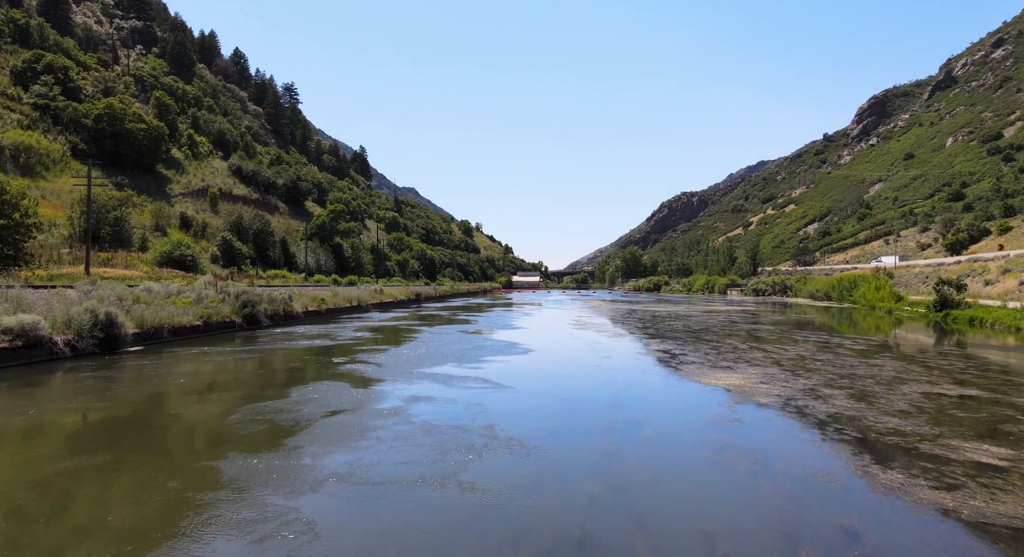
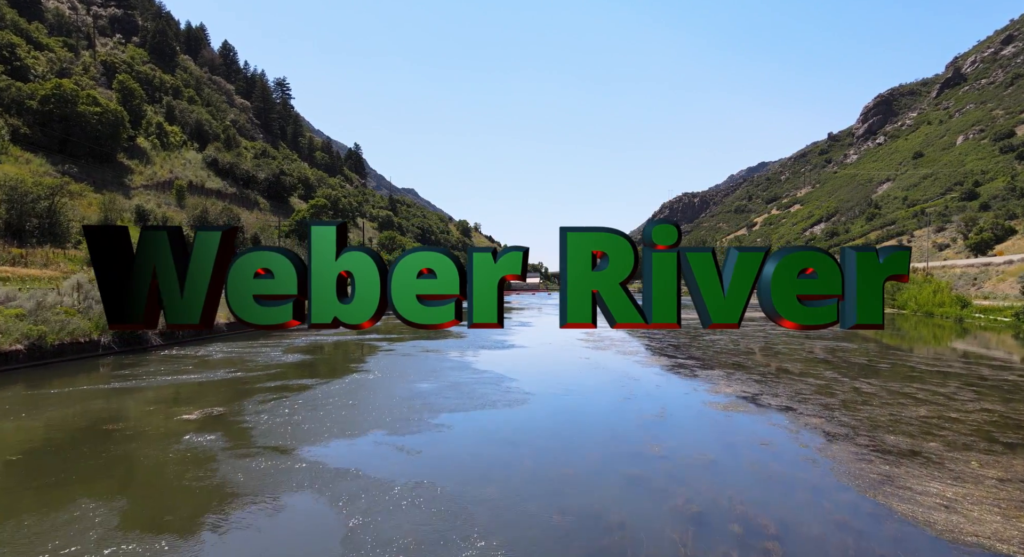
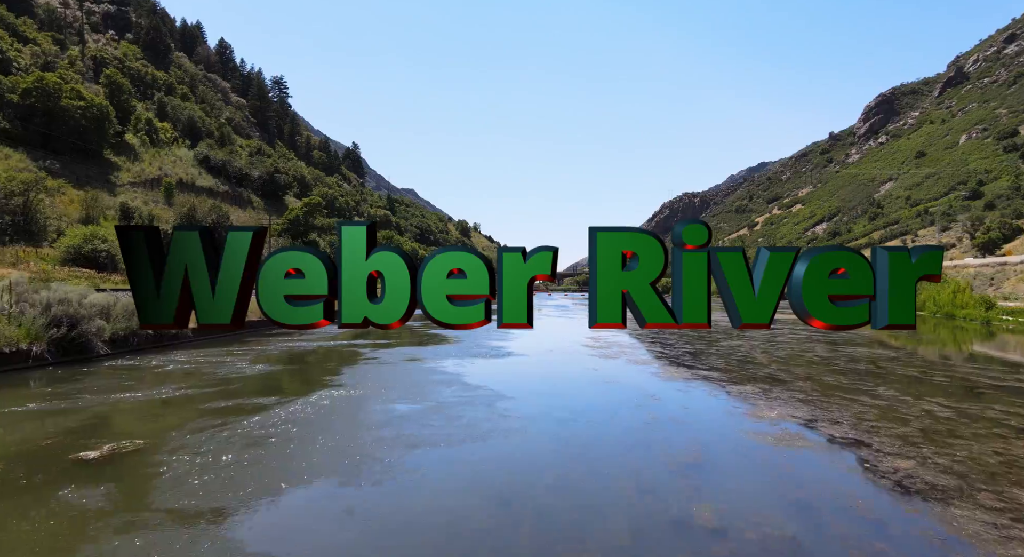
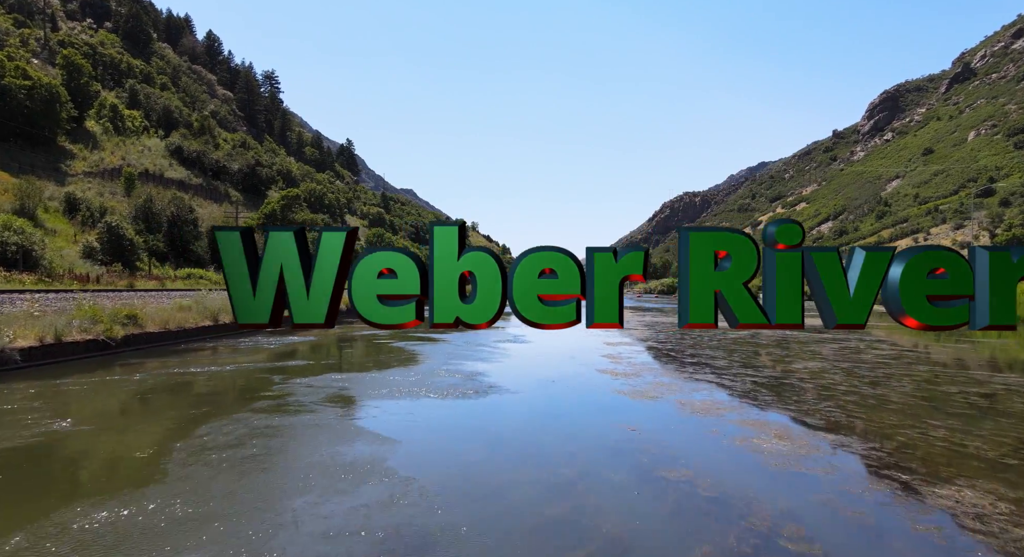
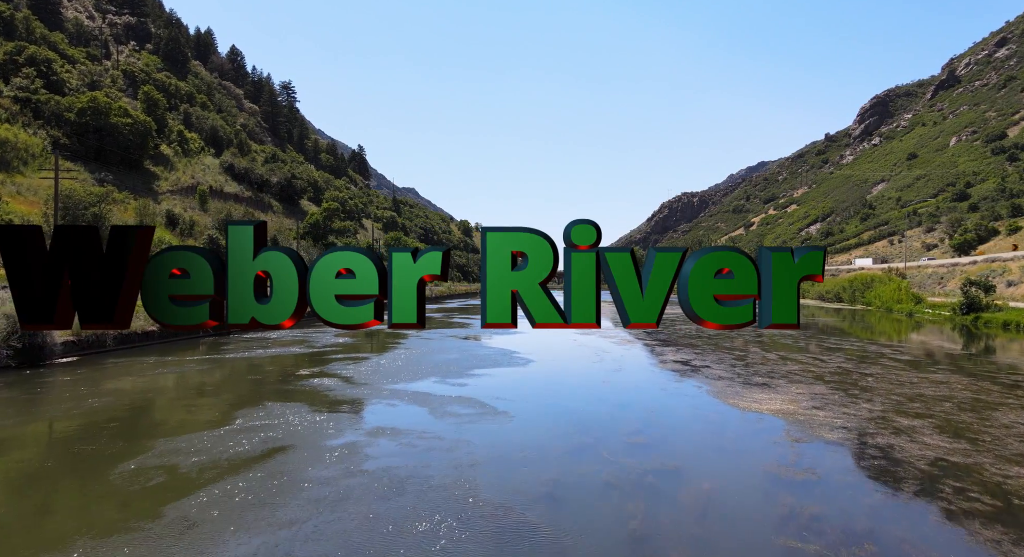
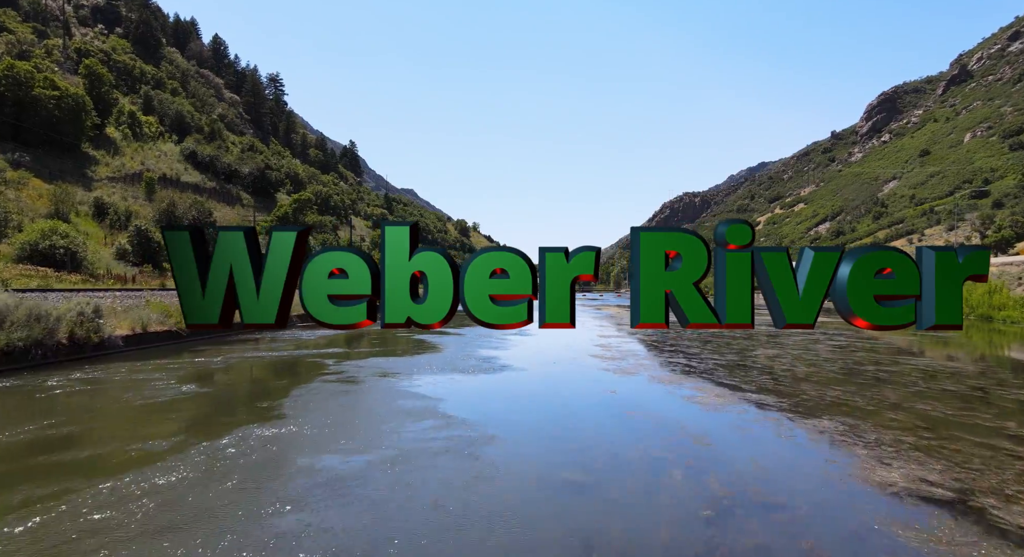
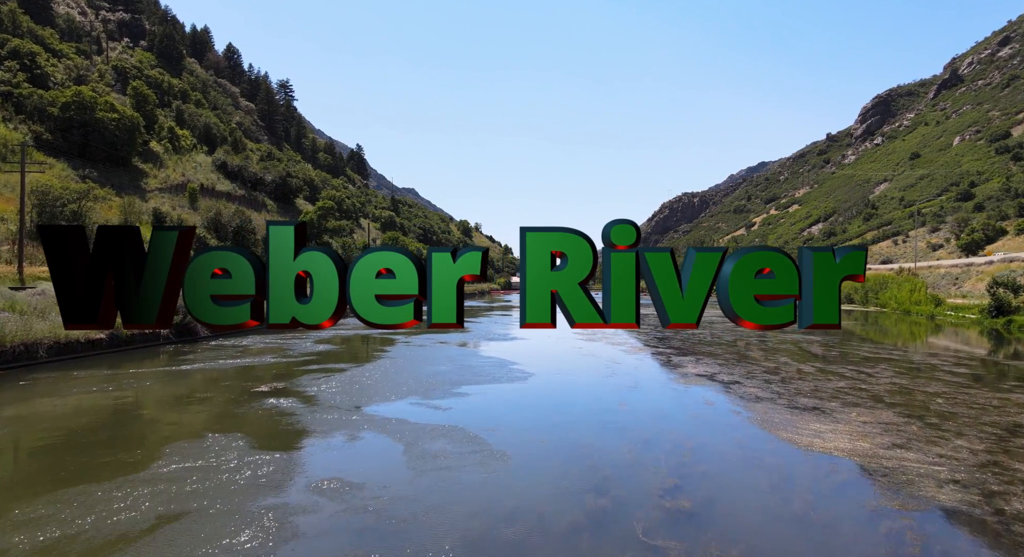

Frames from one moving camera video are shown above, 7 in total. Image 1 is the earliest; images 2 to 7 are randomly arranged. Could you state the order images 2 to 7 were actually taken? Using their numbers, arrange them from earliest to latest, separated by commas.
5, 7, 2, 3, 6, 4
